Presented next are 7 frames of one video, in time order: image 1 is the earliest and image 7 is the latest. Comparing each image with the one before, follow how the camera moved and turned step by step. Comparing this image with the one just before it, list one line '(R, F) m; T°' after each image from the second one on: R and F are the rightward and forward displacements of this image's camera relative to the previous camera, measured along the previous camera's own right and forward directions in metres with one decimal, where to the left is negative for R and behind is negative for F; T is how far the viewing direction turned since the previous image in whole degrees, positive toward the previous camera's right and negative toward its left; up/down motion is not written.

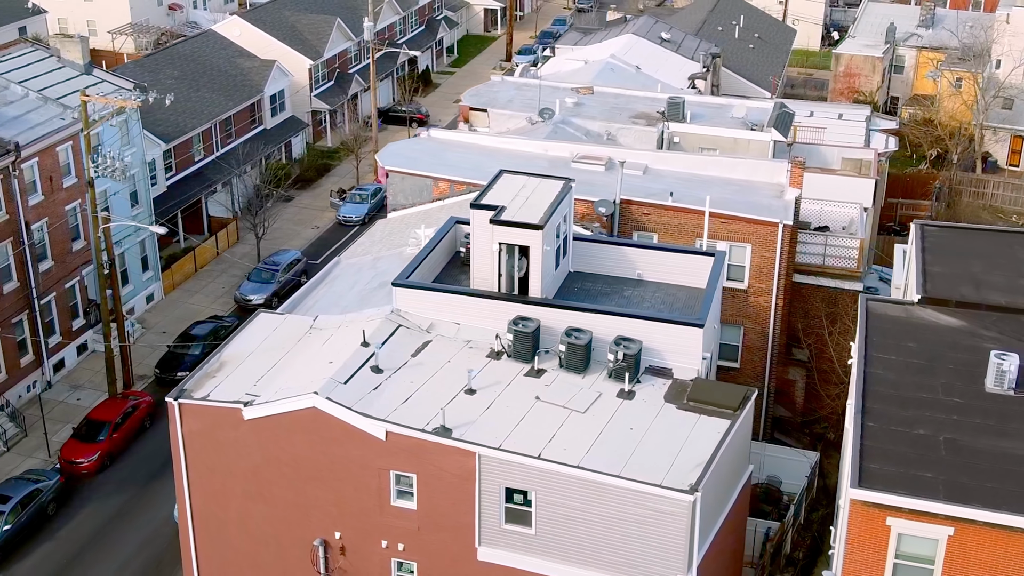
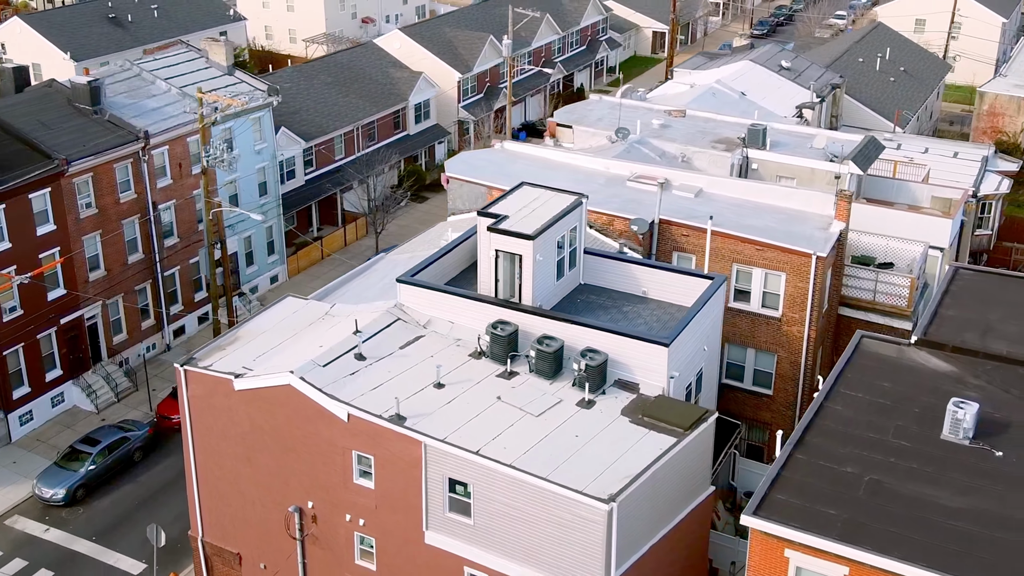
(+6.1, -0.6) m; -13°
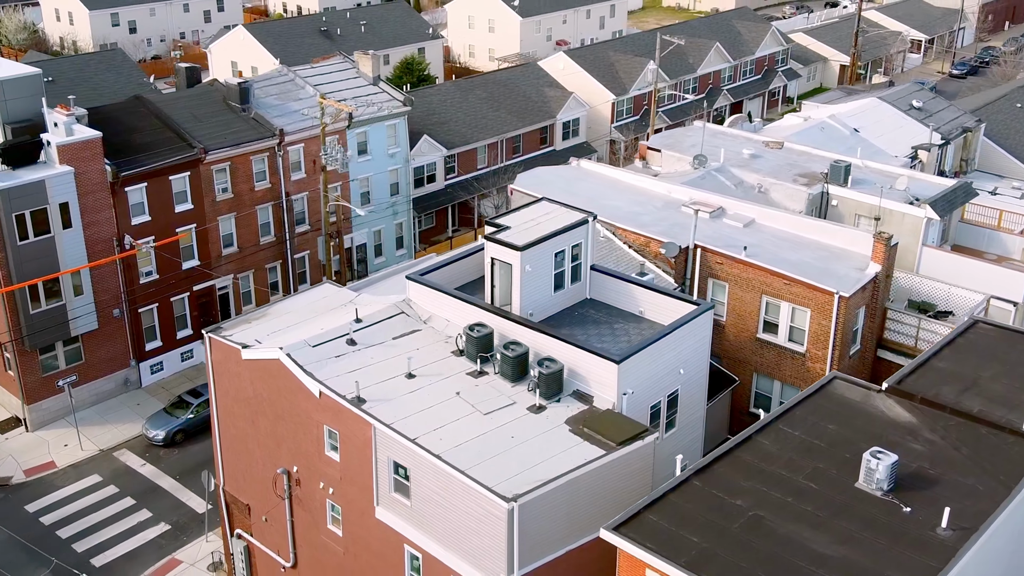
(+7.3, -0.8) m; -15°
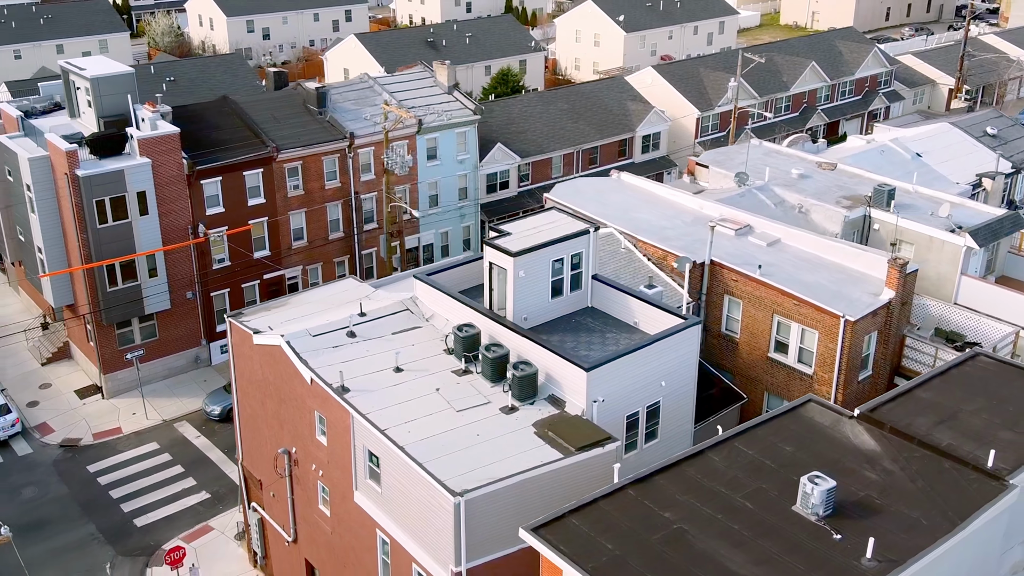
(+4.3, -0.7) m; -8°
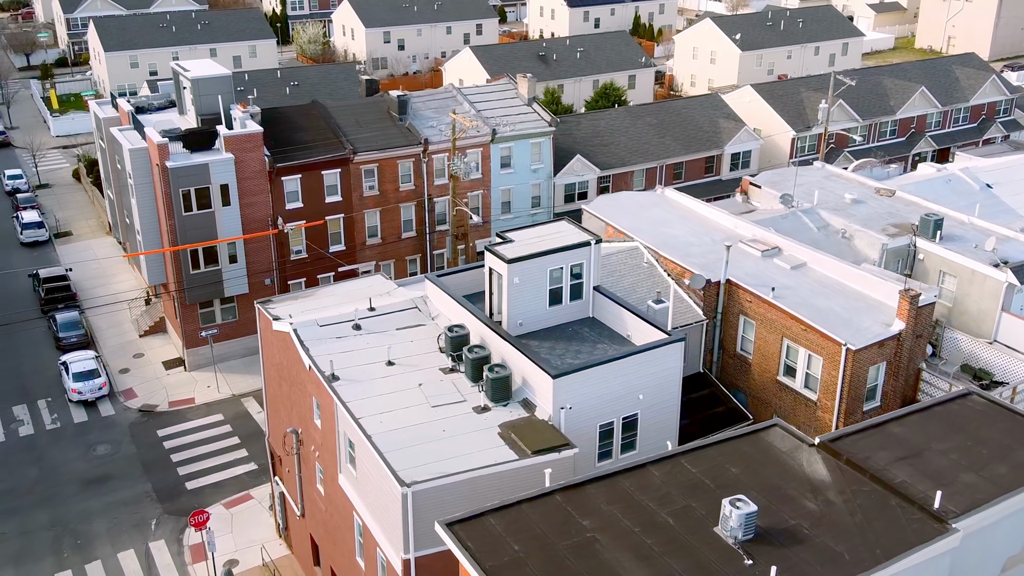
(+5.0, -0.8) m; -10°
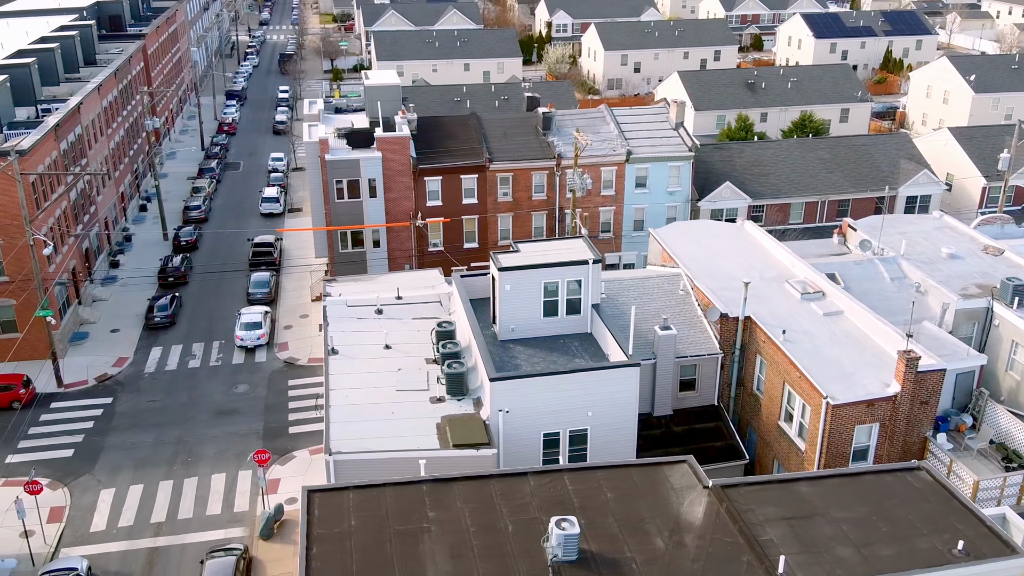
(+10.2, -0.6) m; -19°
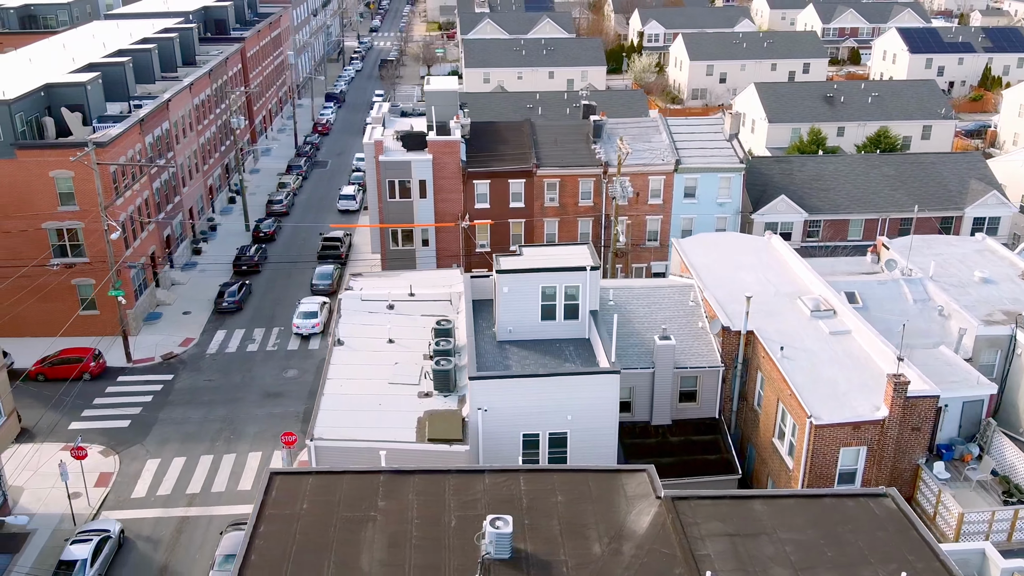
(+3.9, -0.5) m; -7°
